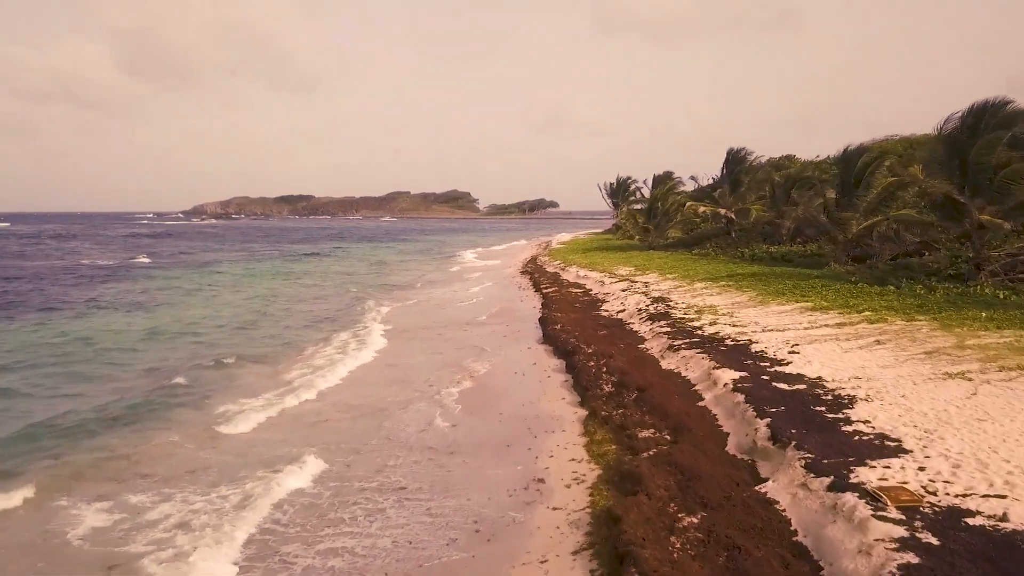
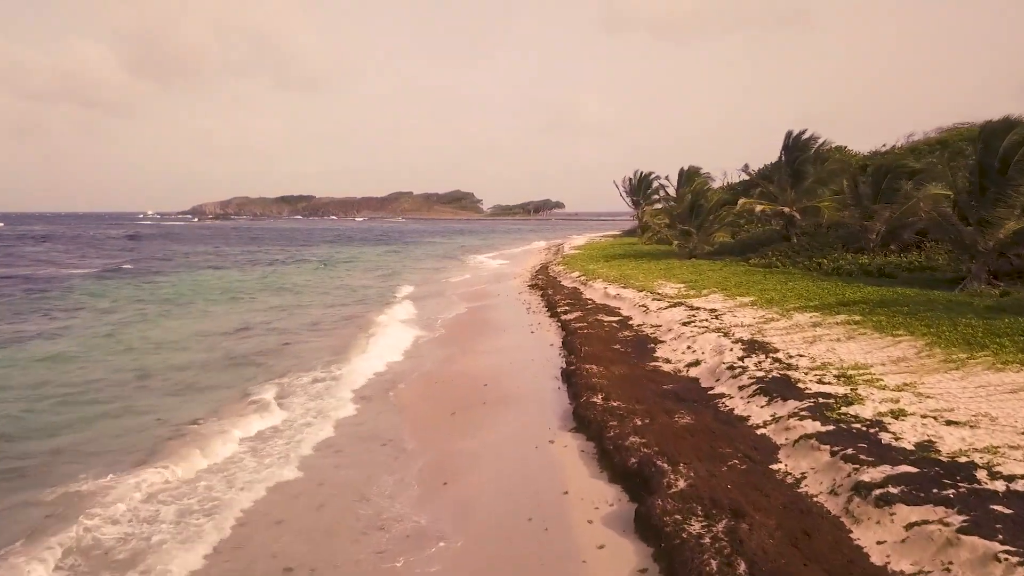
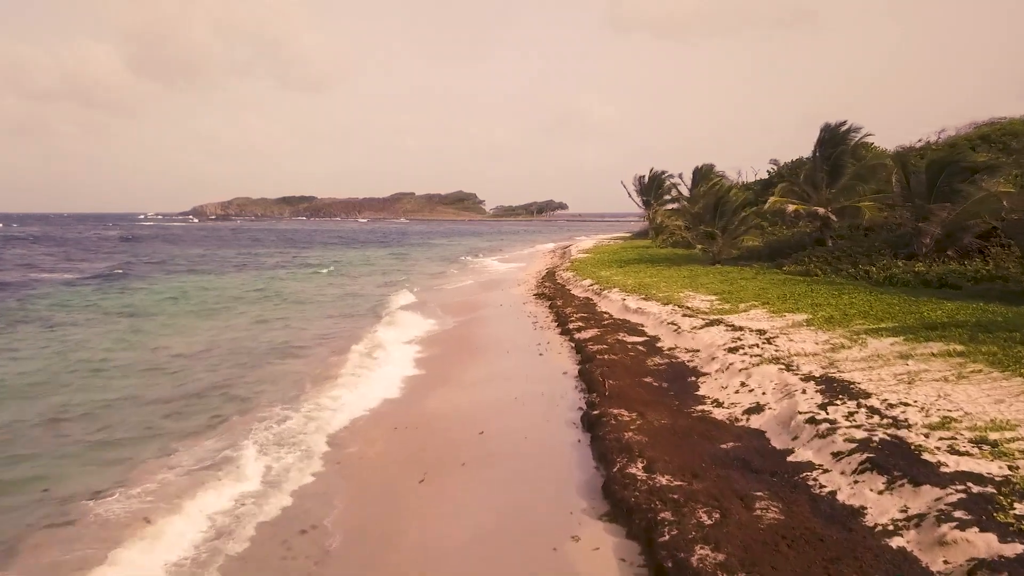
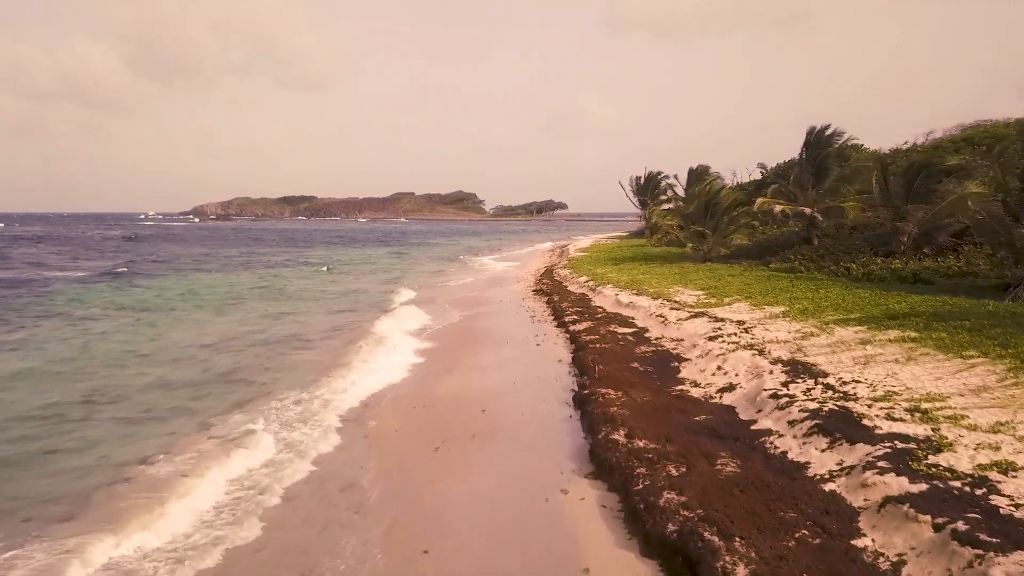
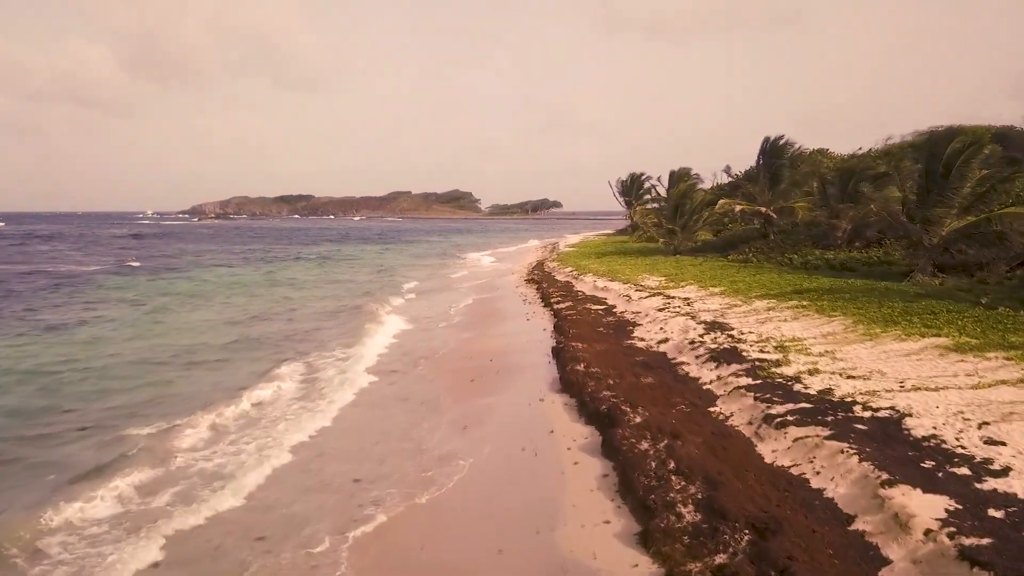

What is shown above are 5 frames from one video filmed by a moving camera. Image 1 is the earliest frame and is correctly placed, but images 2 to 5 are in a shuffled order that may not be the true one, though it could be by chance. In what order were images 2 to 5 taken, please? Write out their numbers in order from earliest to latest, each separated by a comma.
5, 2, 4, 3
